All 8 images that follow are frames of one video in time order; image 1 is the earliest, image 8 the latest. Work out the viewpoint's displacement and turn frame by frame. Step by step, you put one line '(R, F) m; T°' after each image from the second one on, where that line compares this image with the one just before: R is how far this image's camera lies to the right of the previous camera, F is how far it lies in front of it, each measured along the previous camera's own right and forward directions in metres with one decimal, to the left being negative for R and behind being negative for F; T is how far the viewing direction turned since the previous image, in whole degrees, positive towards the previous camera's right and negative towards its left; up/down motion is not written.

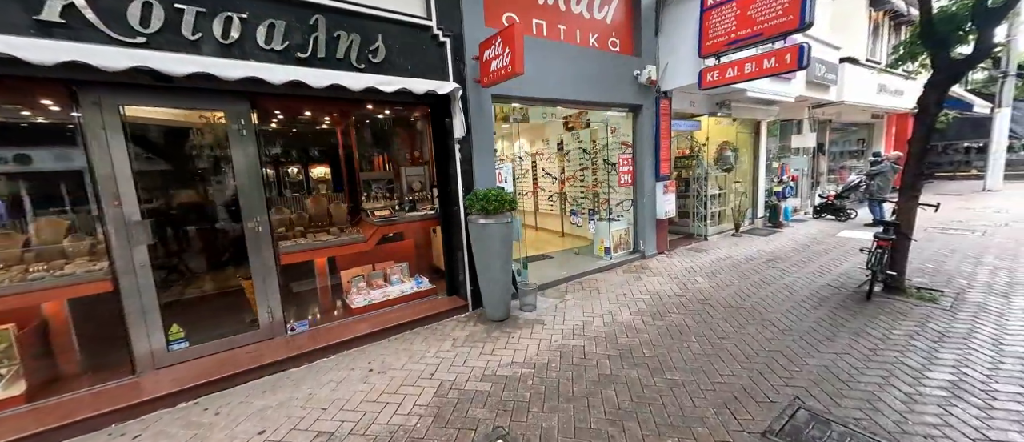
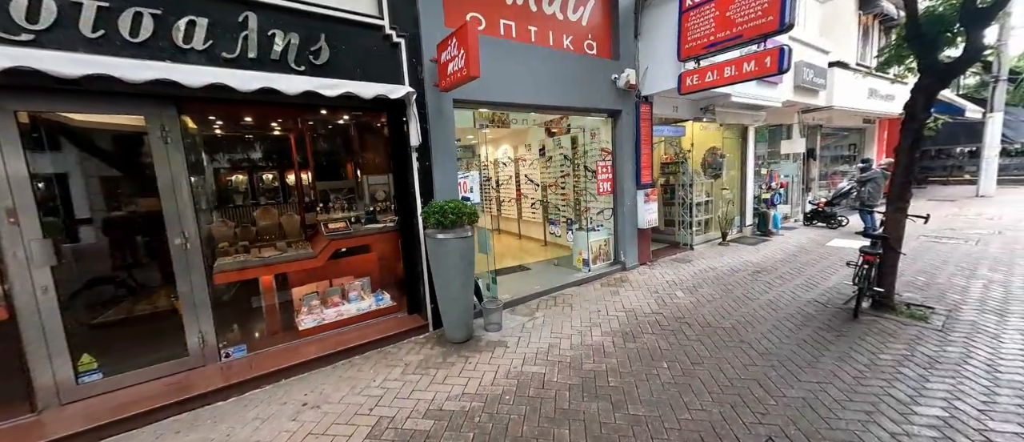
(+0.4, +0.3) m; 0°
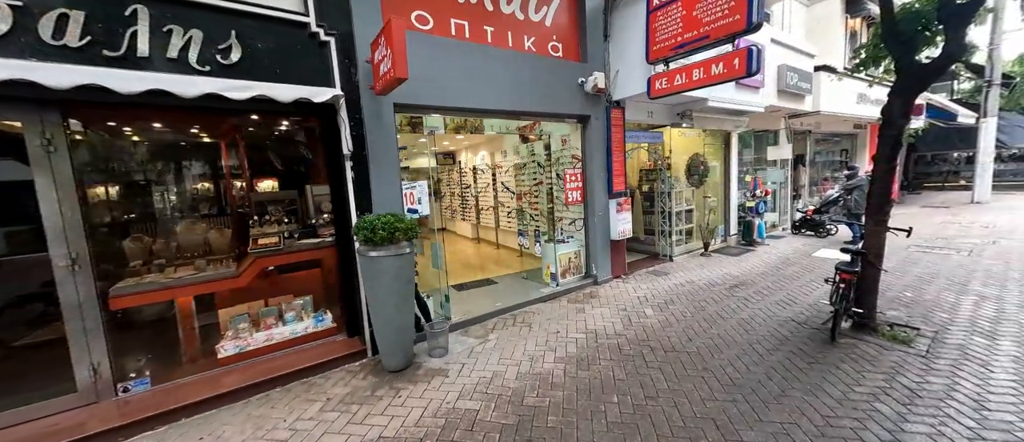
(+0.6, +0.3) m; 0°
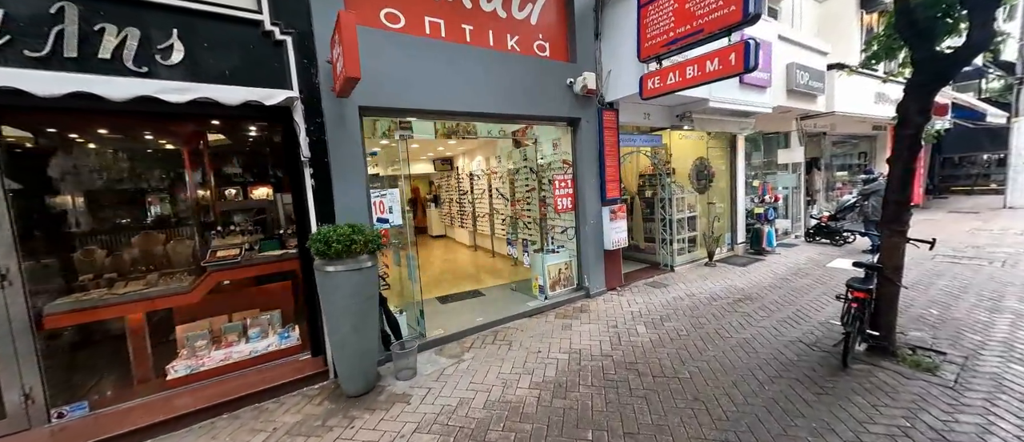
(+0.4, +0.3) m; -2°
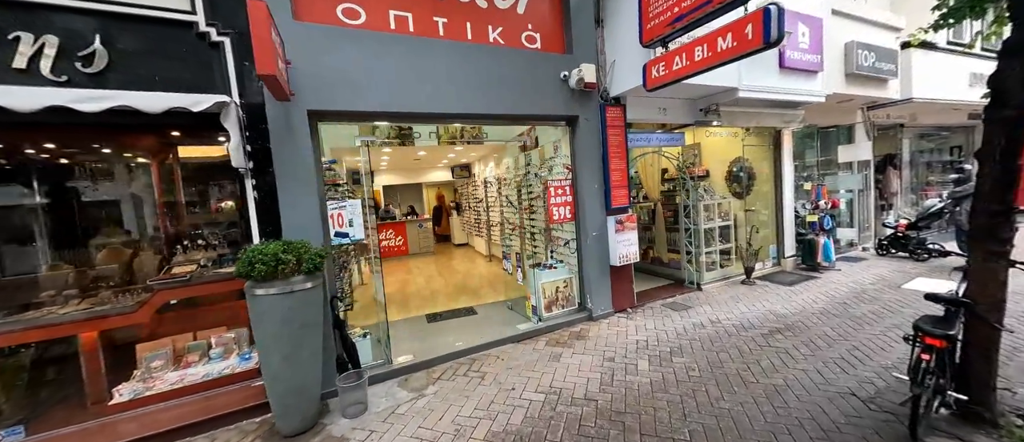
(+0.7, +0.6) m; -7°
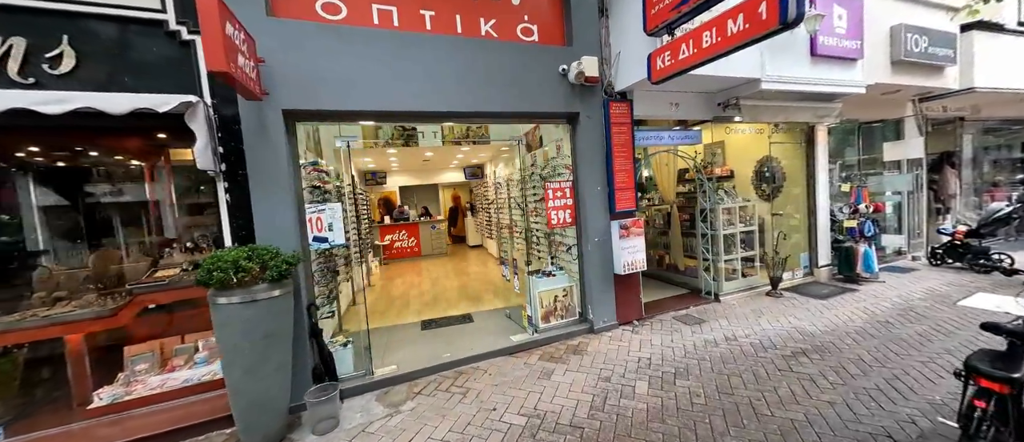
(+0.4, +0.3) m; -4°
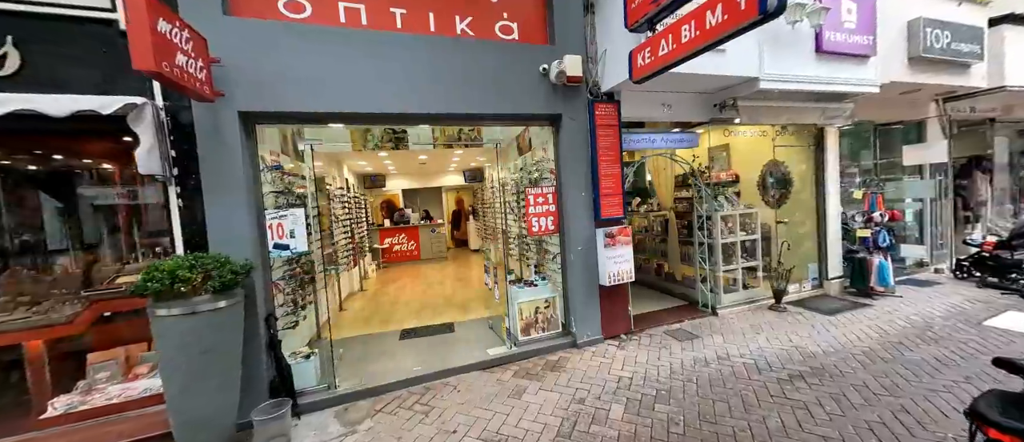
(+0.4, +0.2) m; -2°
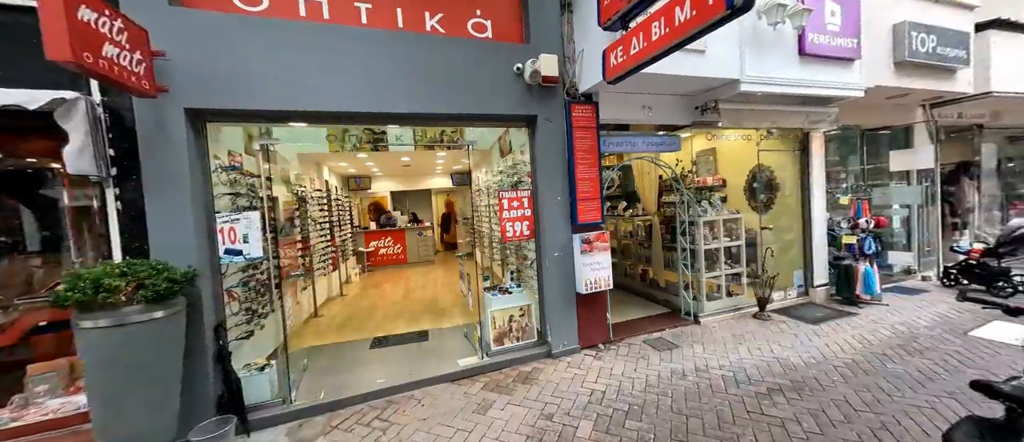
(+0.3, +0.2) m; +1°
